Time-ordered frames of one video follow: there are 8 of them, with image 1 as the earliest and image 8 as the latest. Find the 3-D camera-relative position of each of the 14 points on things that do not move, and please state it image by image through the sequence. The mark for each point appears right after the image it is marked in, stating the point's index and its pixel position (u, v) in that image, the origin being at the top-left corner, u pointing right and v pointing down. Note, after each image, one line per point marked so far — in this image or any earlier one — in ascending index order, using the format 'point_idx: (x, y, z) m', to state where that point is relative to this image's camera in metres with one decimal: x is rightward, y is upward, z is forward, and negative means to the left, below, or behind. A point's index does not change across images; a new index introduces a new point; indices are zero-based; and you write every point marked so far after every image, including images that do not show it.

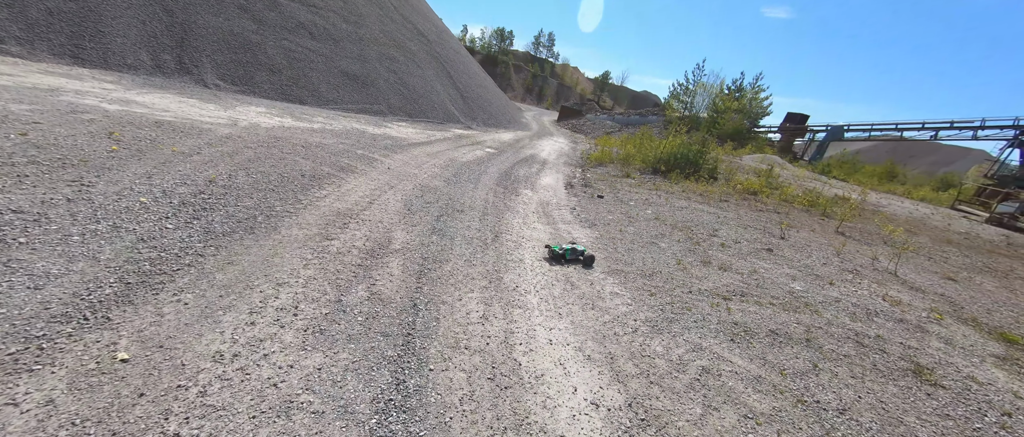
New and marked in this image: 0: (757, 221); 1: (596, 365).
0: (+5.7, -0.1, +7.4) m
1: (+0.7, -1.1, +2.3) m
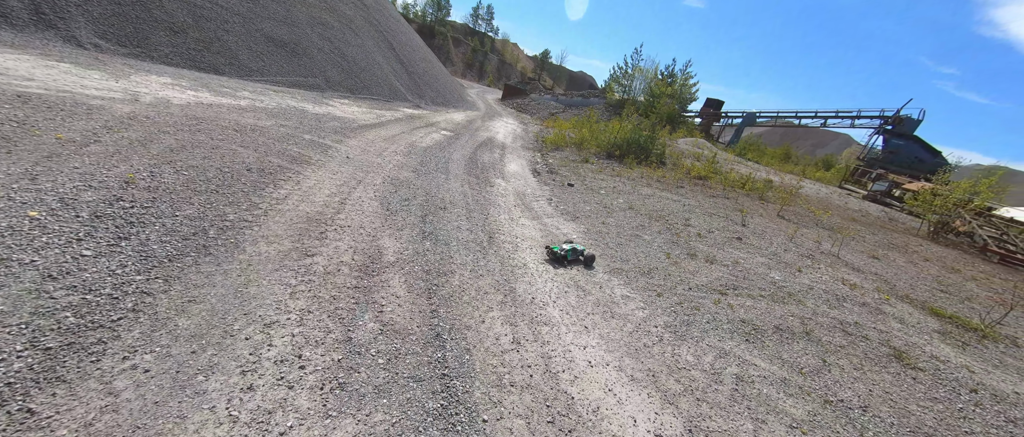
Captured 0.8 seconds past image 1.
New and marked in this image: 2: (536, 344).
0: (+5.1, +0.3, +8.0) m
1: (+1.0, -1.2, +2.2) m
2: (+0.2, -1.0, +2.5) m
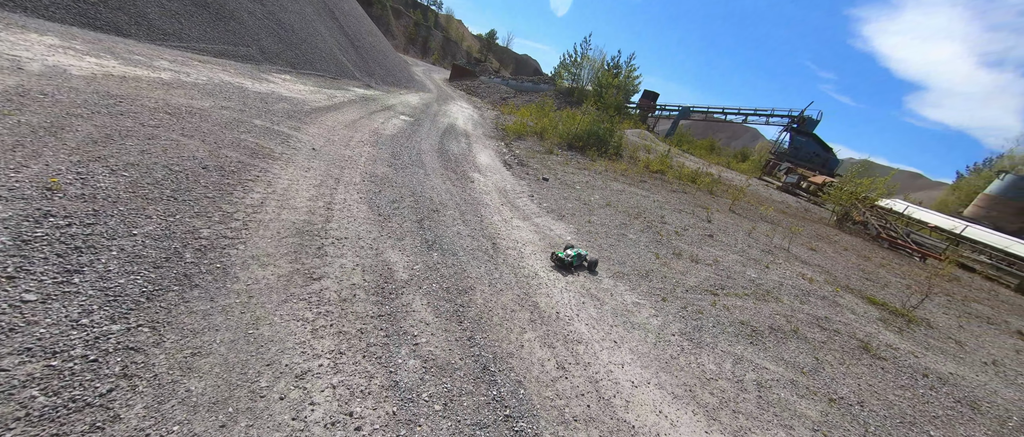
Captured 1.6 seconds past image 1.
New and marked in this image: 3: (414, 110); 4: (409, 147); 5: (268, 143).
0: (+4.6, +0.4, +8.6) m
1: (+1.3, -1.4, +2.3) m
2: (+0.5, -1.2, +2.4) m
3: (-4.2, +4.5, +12.9) m
4: (-2.9, +2.0, +8.4) m
5: (-4.1, +1.3, +5.3) m
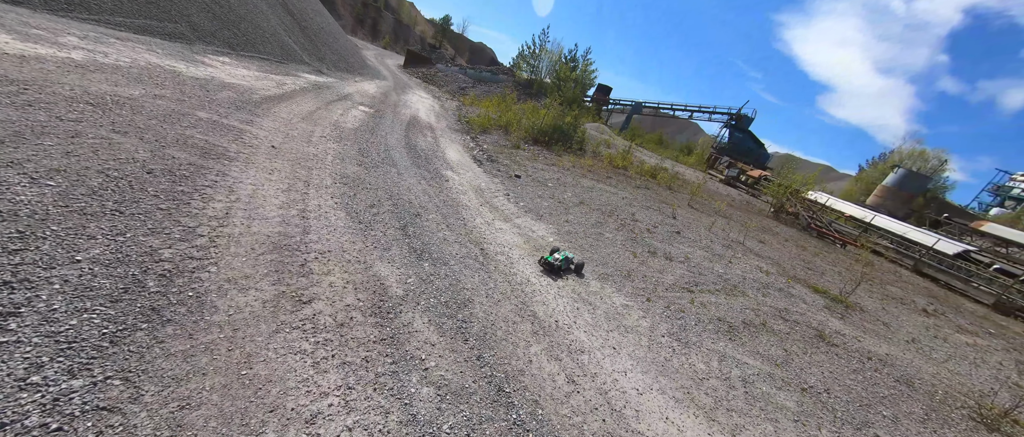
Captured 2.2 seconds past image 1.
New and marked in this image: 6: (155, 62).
0: (+3.9, +0.5, +9.1) m
1: (+1.4, -1.5, +2.5) m
2: (+0.6, -1.3, +2.5) m
3: (-5.4, +4.6, +12.1) m
4: (-3.5, +2.0, +7.9) m
5: (-4.4, +1.2, +4.7) m
6: (-8.0, +3.5, +7.1) m
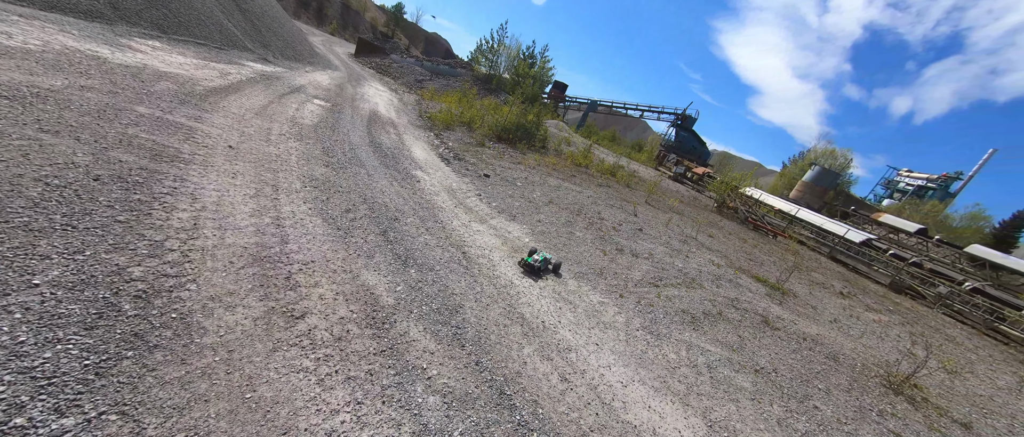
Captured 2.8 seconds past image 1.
0: (+3.0, +0.6, +9.6) m
1: (+1.3, -1.5, +2.8) m
2: (+0.6, -1.3, +2.7) m
3: (-6.6, +4.5, +11.5) m
4: (-4.2, +1.9, +7.6) m
5: (-4.7, +1.1, +4.3) m
6: (-8.6, +3.4, +6.2) m
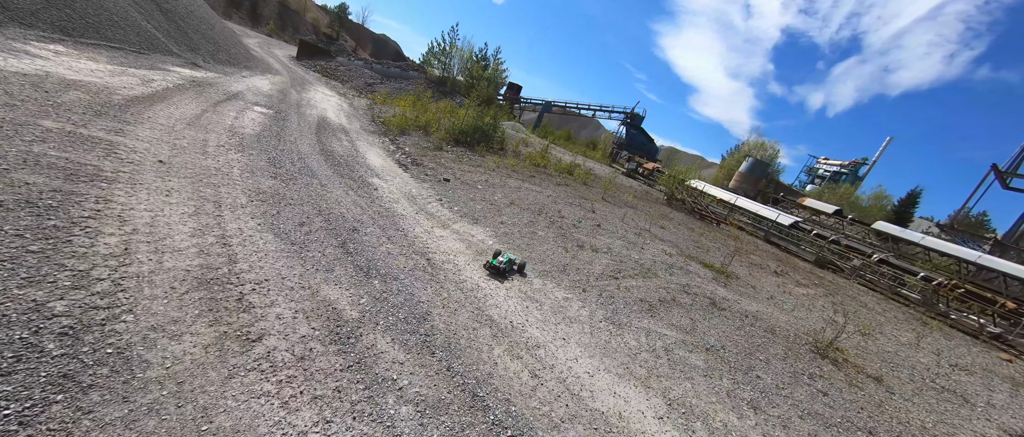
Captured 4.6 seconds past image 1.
0: (+1.9, +0.6, +9.9) m
1: (+1.1, -1.5, +3.0) m
2: (+0.3, -1.3, +2.8) m
3: (-8.1, +4.0, +10.8) m
4: (-5.1, +1.6, +7.1) m
5: (-5.2, +0.8, +3.8) m
6: (-9.5, +2.8, +5.3) m
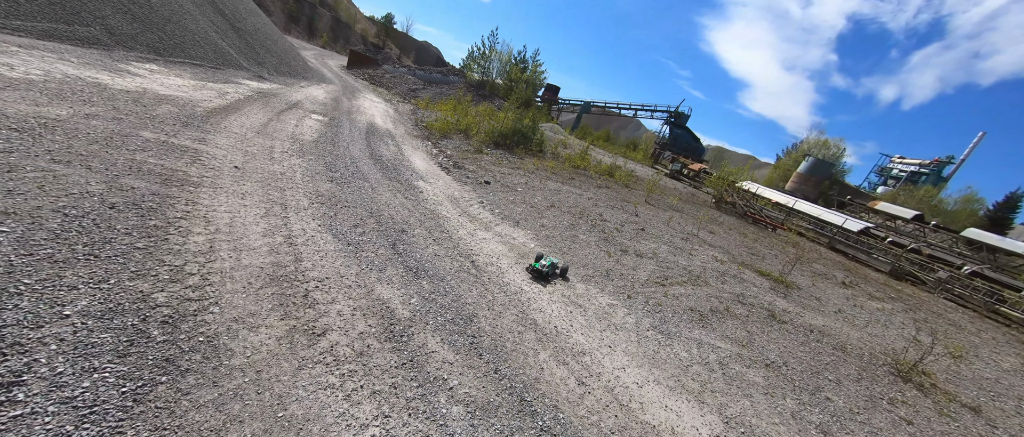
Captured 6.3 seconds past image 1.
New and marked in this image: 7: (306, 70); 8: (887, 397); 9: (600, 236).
0: (+3.0, +0.5, +9.7) m
1: (+1.5, -1.6, +2.9) m
2: (+0.7, -1.4, +2.8) m
3: (-6.8, +4.0, +11.6) m
4: (-4.2, +1.6, +7.6) m
5: (-4.6, +0.8, +4.3) m
6: (-8.7, +2.9, +6.3) m
7: (-10.6, +7.7, +16.3) m
8: (+4.2, -2.0, +3.6) m
9: (+1.8, -0.4, +6.5) m
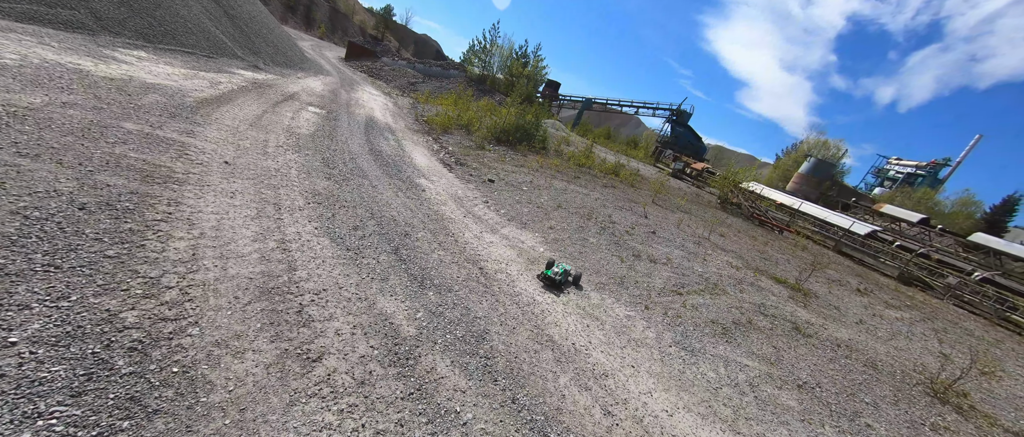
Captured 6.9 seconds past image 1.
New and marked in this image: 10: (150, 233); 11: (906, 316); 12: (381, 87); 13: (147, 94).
0: (+3.2, +0.5, +9.4) m
1: (+1.6, -1.6, +2.6) m
2: (+0.8, -1.5, +2.5) m
3: (-6.6, +4.2, +11.2) m
4: (-4.1, +1.6, +7.3) m
5: (-4.5, +0.8, +4.0) m
6: (-8.5, +3.0, +5.9) m
7: (-10.4, +7.9, +15.9) m
8: (+4.3, -2.1, +3.3) m
9: (+1.9, -0.4, +6.2) m
10: (-3.0, -0.1, +2.7) m
11: (+8.2, -2.0, +6.6) m
12: (-7.3, +7.4, +17.7) m
13: (-6.7, +2.3, +5.8) m
